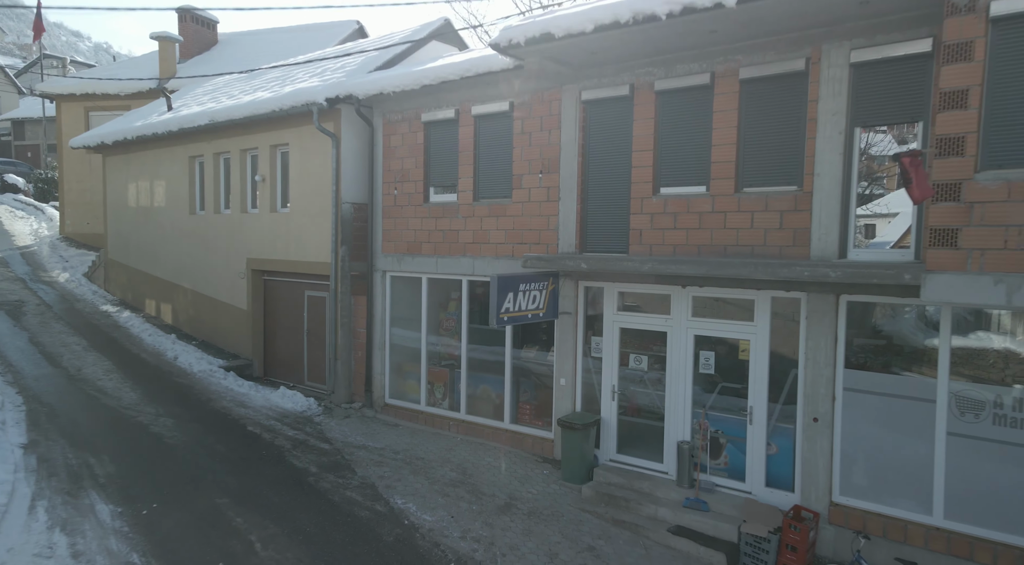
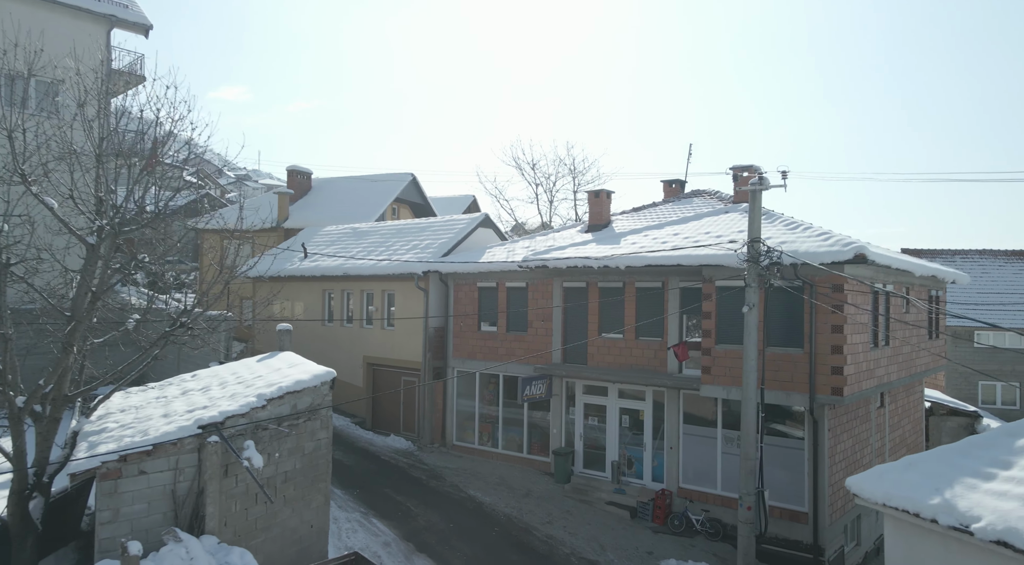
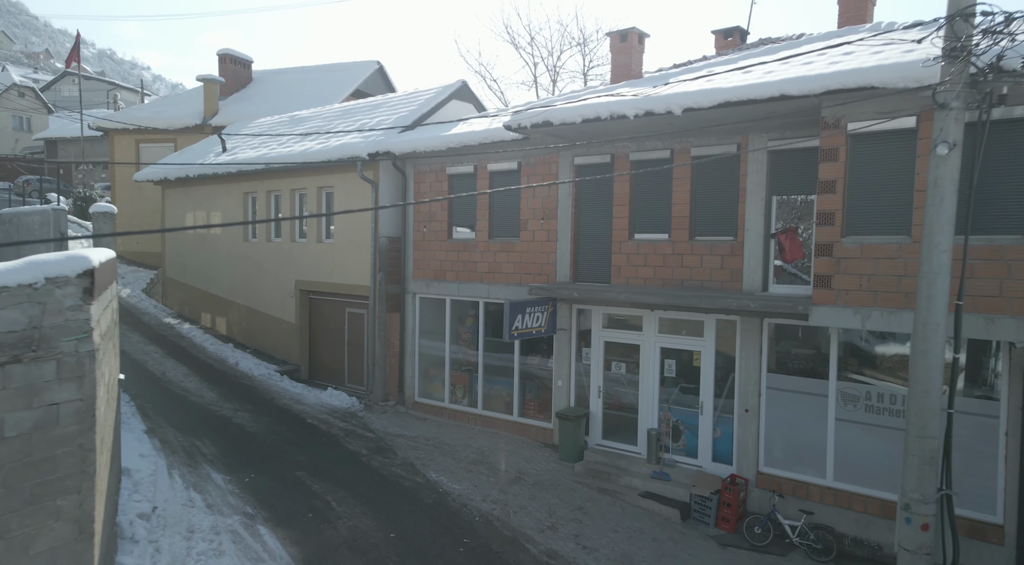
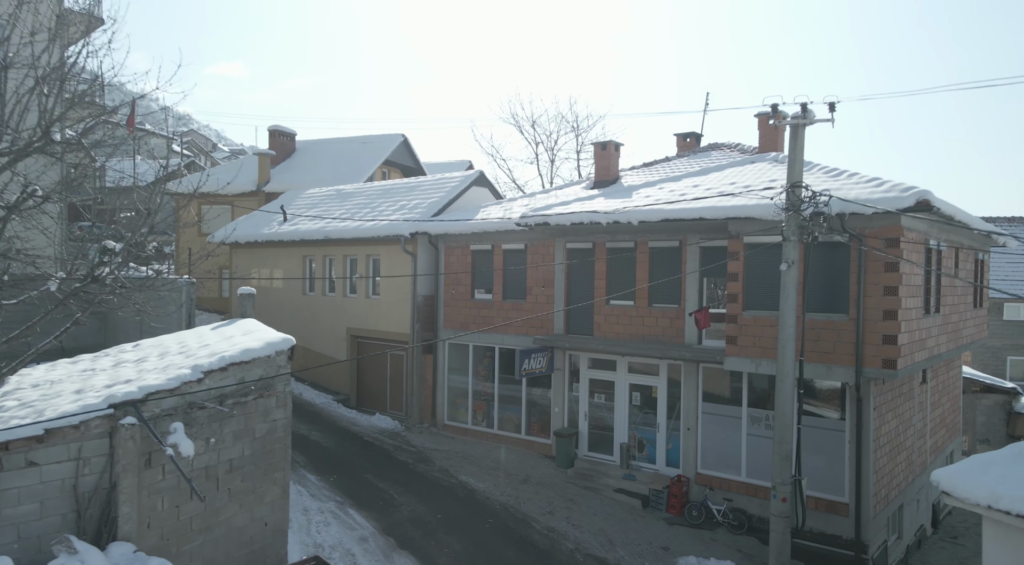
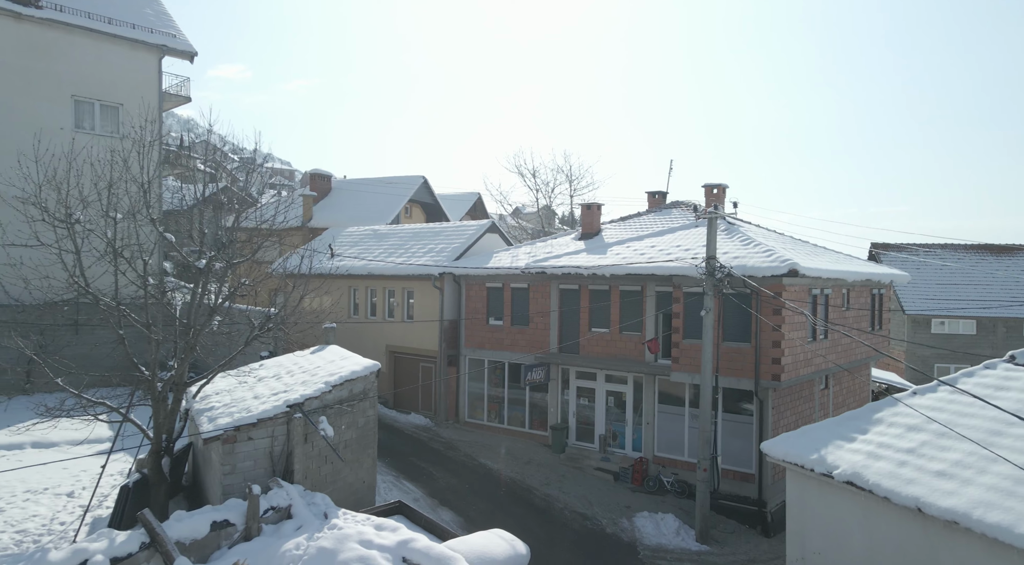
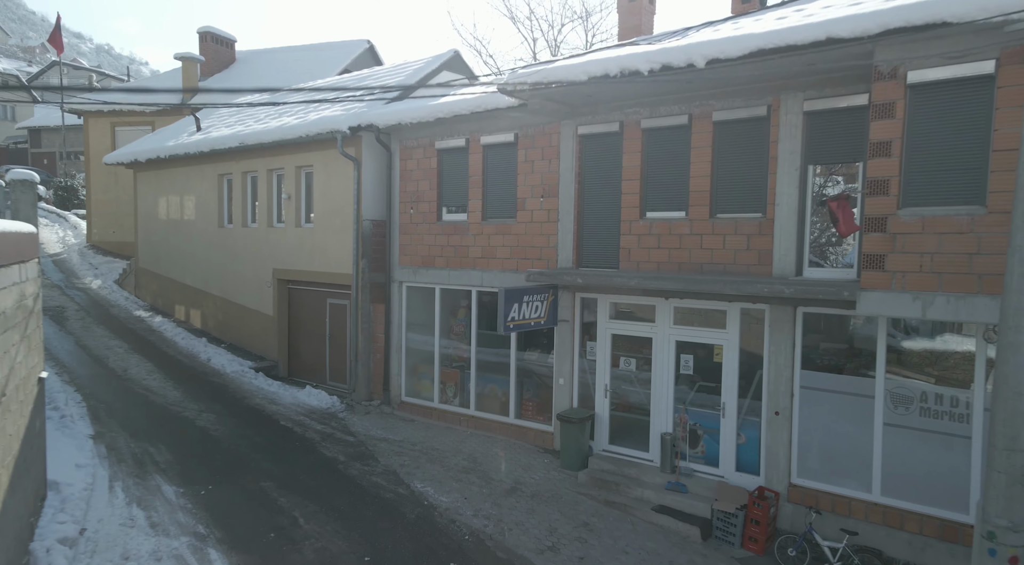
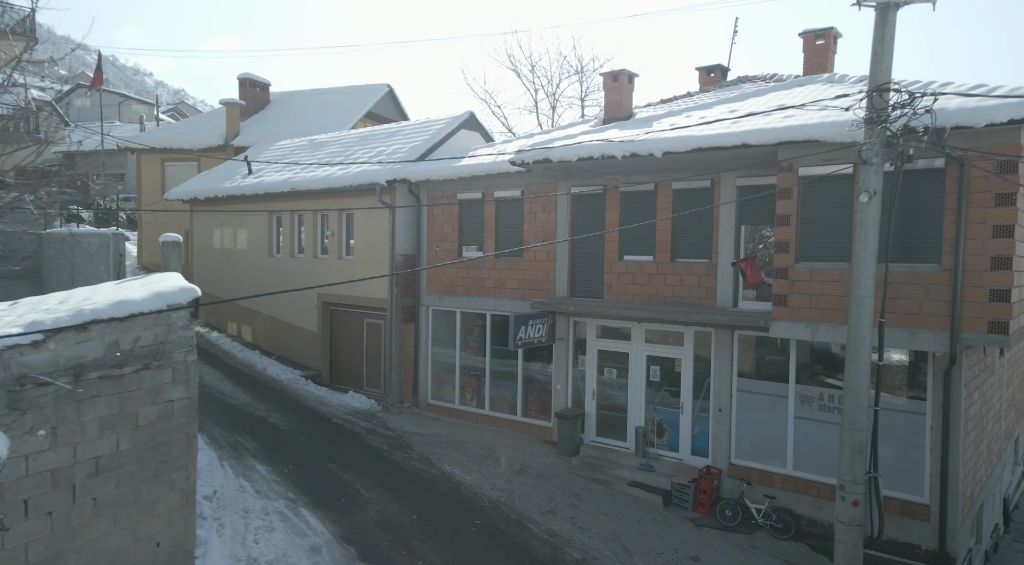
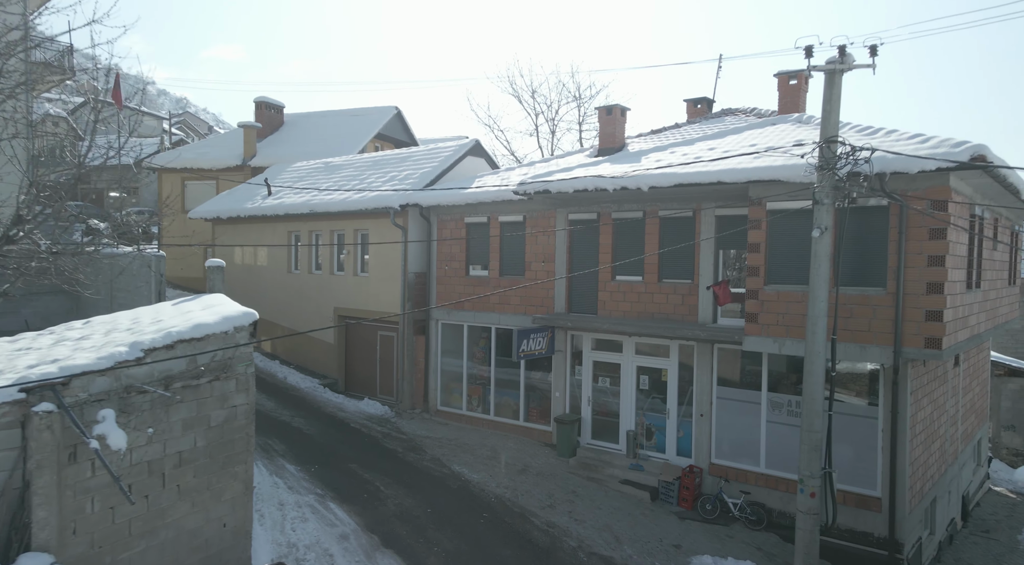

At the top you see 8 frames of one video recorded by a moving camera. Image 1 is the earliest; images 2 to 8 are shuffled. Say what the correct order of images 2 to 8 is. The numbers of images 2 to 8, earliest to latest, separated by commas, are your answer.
6, 3, 7, 8, 4, 2, 5
